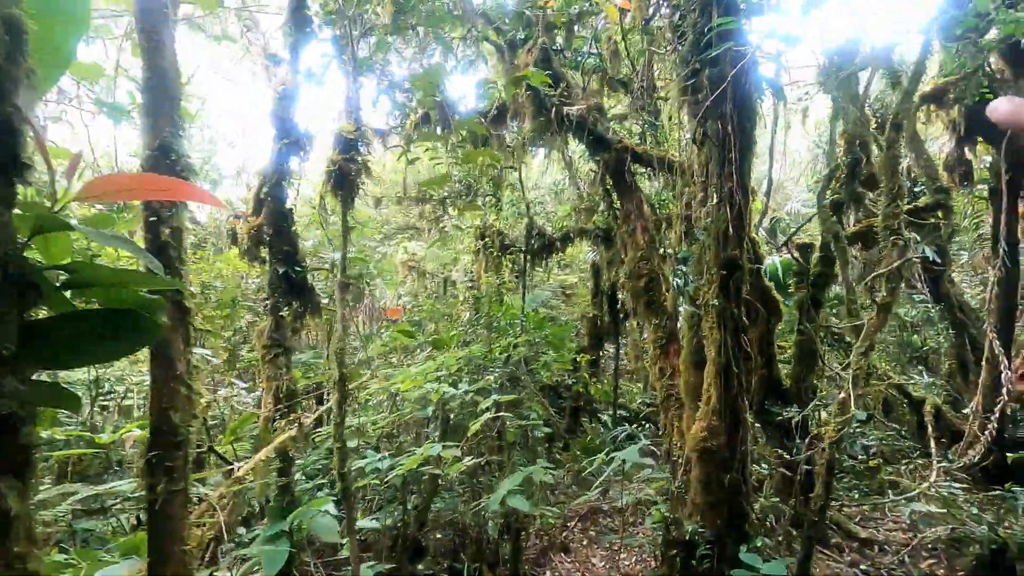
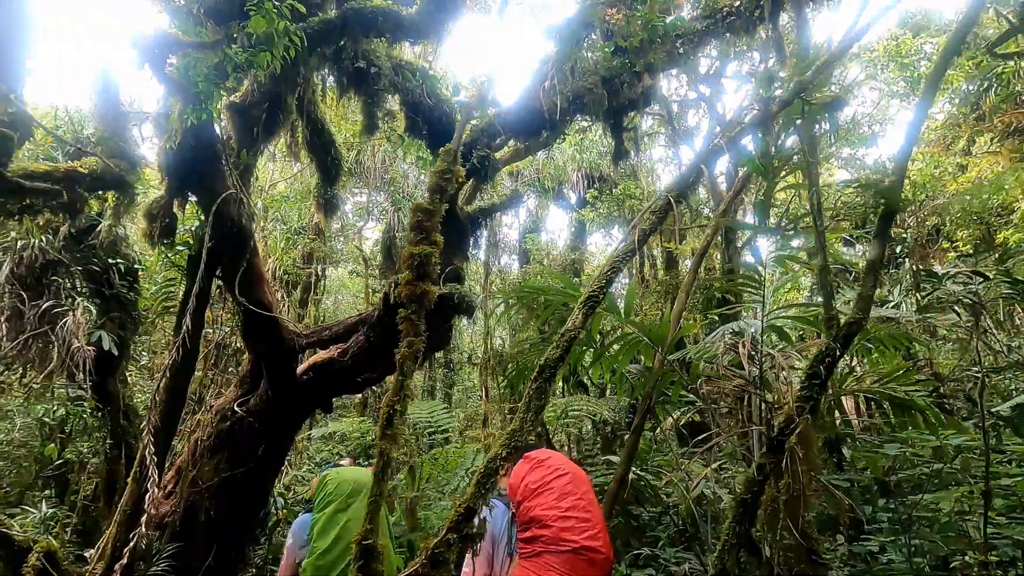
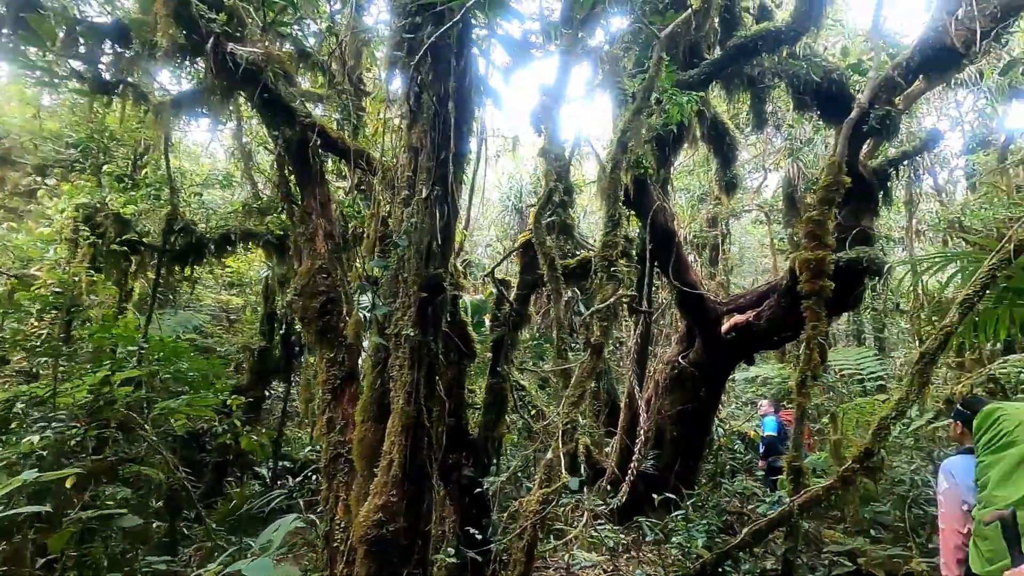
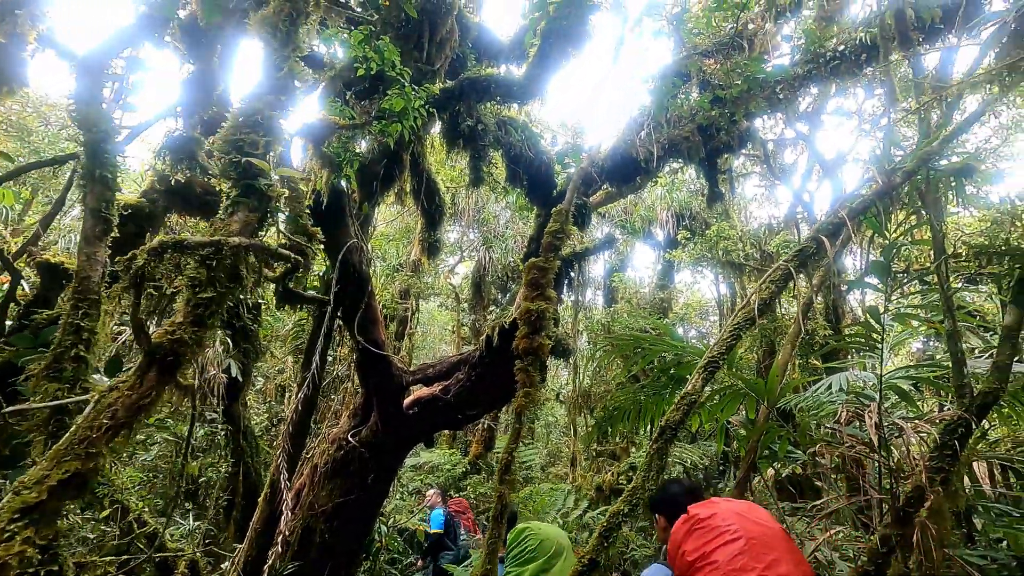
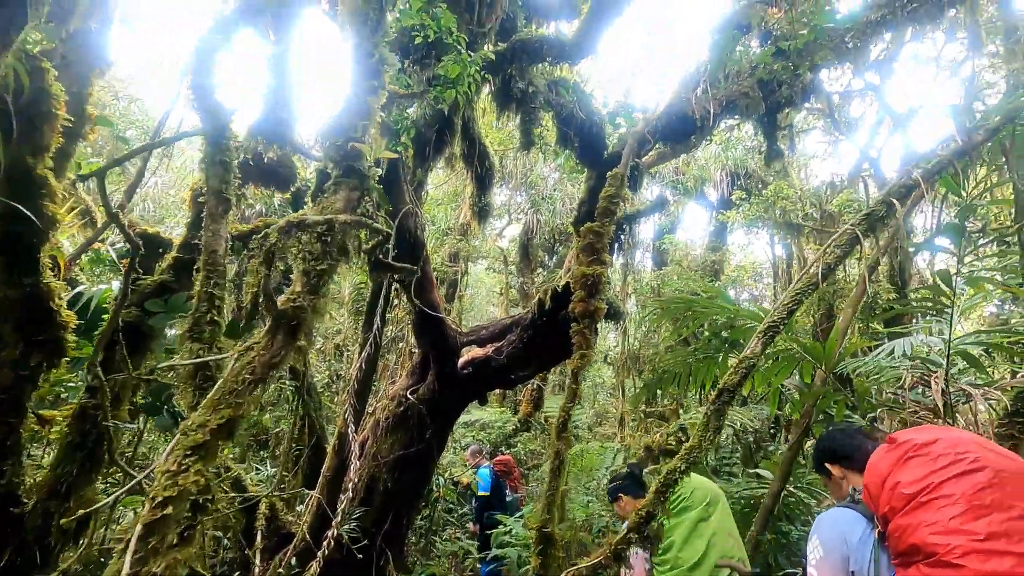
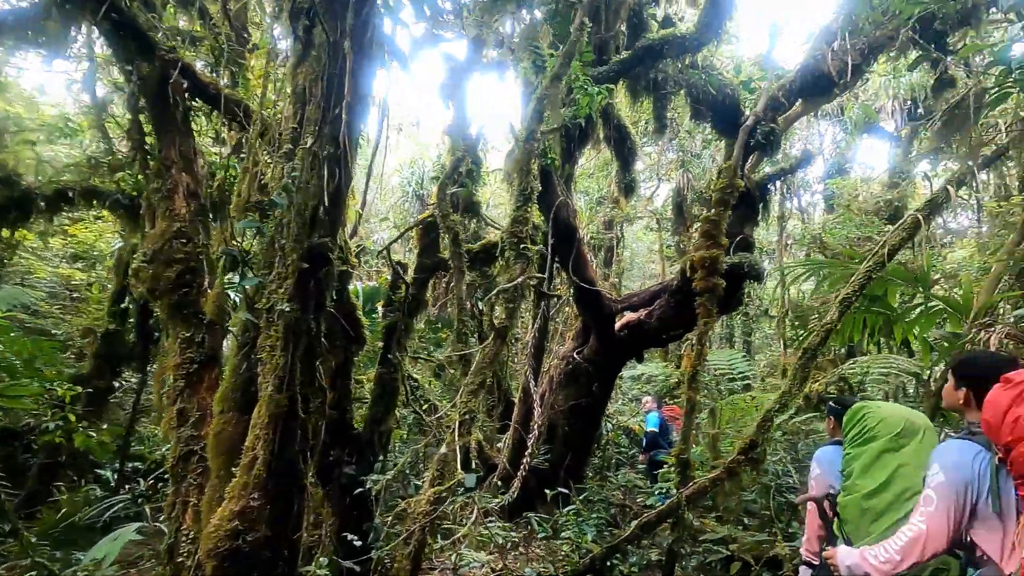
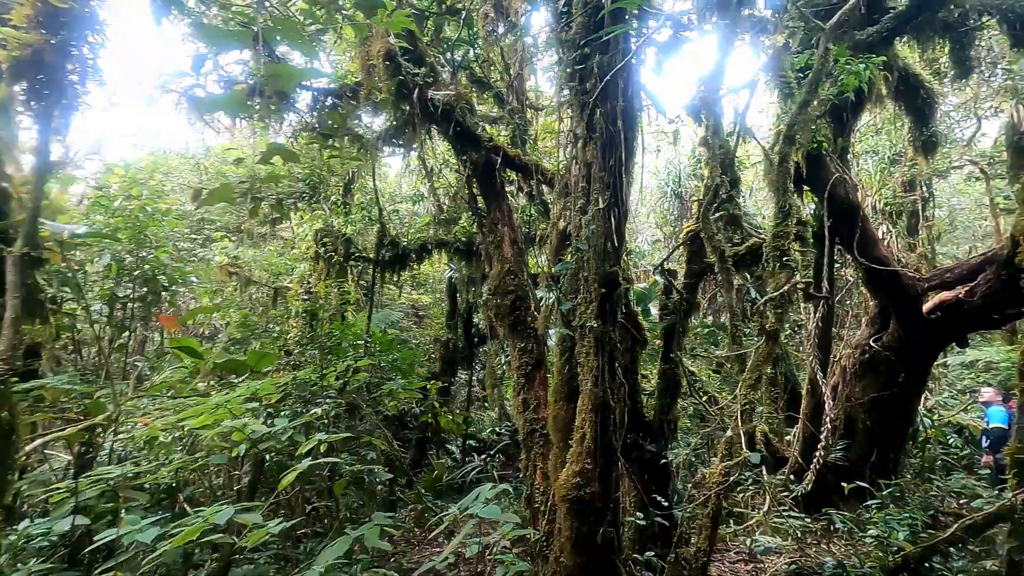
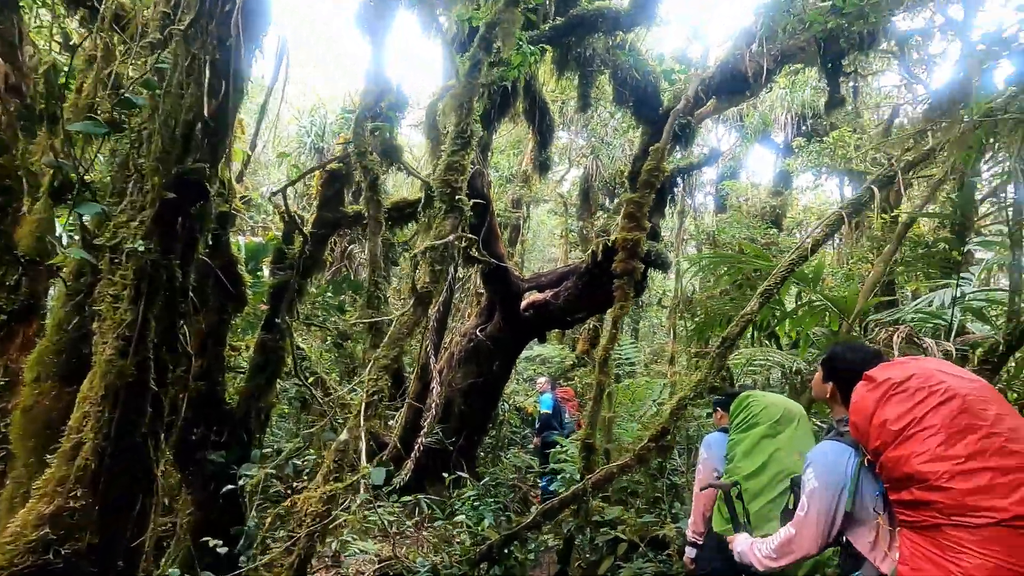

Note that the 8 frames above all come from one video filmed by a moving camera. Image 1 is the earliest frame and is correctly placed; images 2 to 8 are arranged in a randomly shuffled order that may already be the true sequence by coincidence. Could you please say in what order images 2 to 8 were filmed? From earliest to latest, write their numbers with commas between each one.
7, 3, 6, 8, 5, 4, 2
